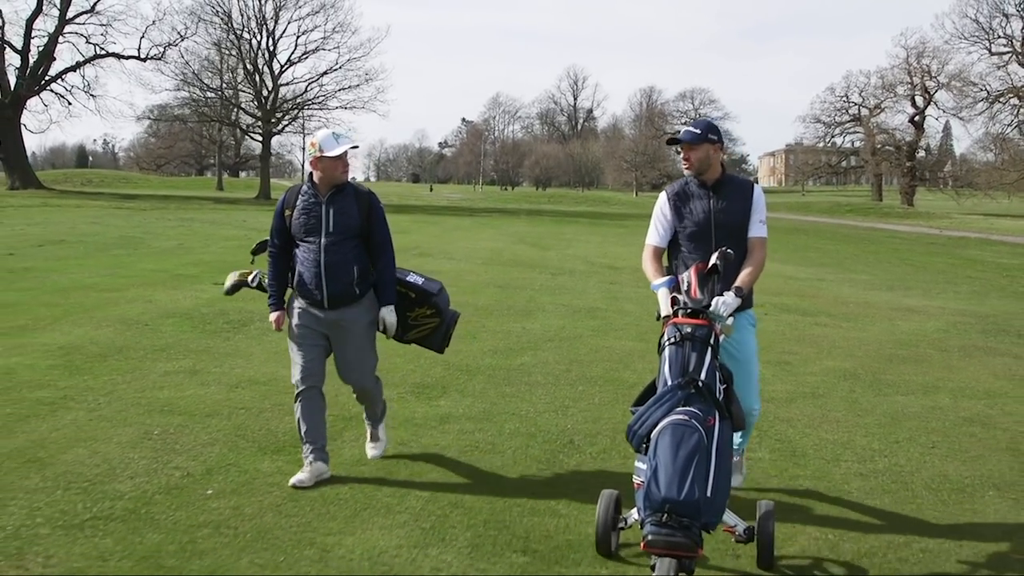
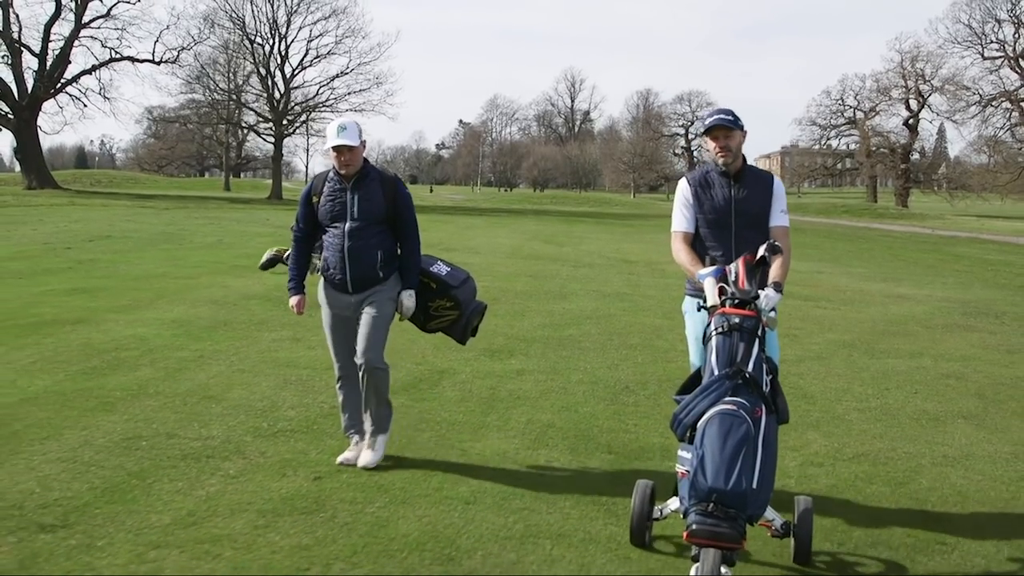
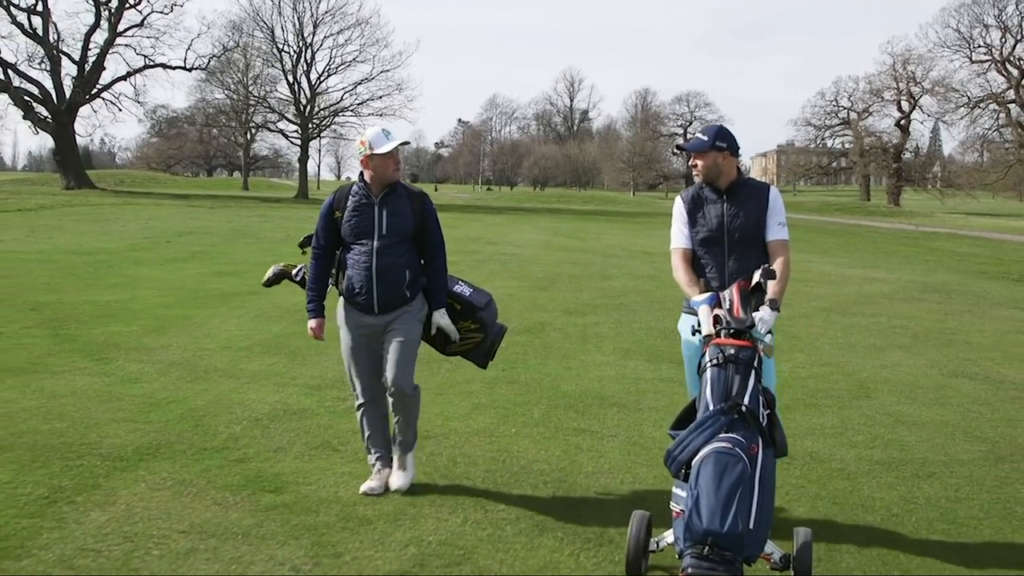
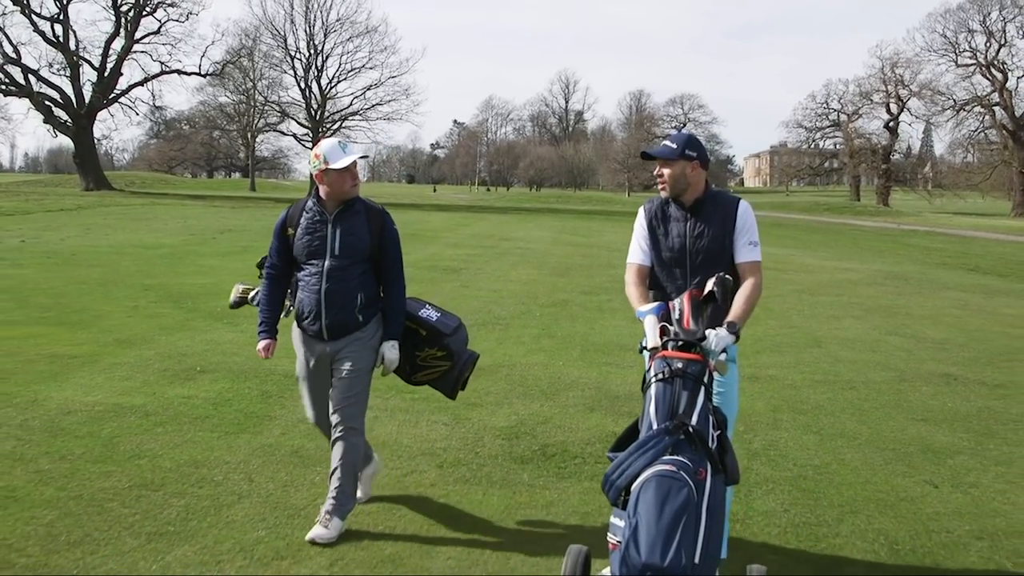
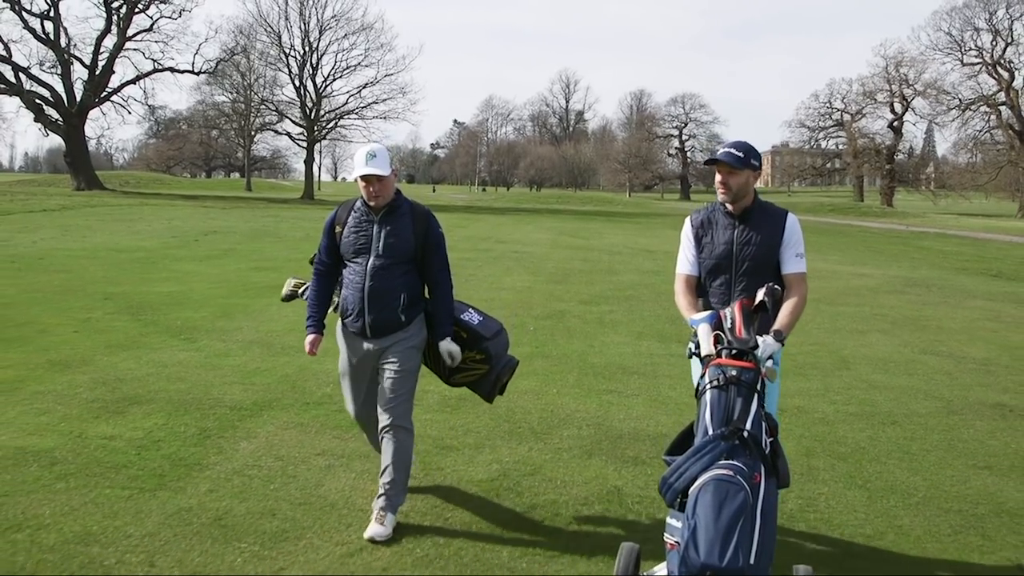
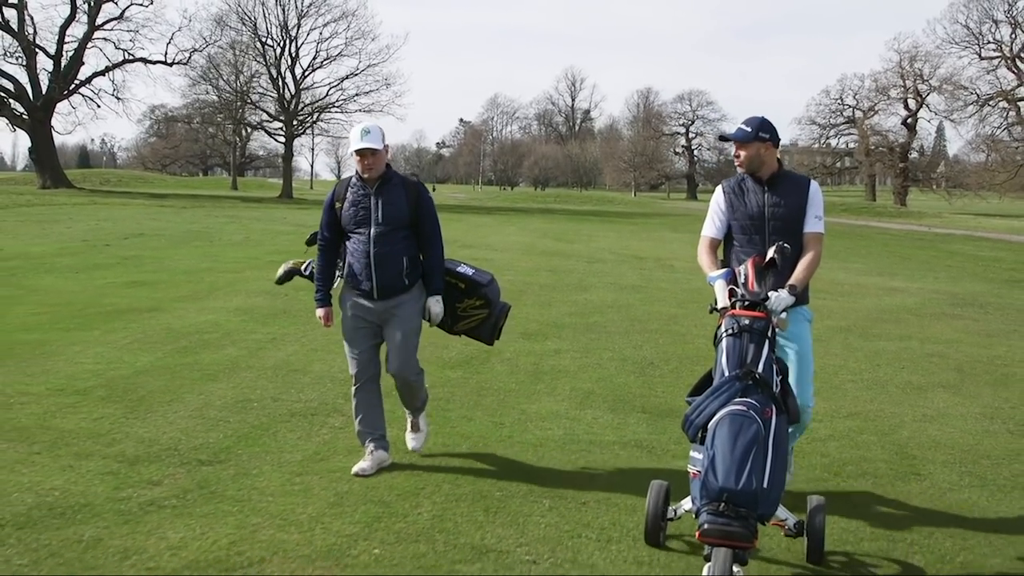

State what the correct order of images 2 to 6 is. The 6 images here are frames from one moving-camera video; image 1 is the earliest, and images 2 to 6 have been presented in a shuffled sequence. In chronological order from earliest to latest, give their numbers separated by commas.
2, 6, 3, 5, 4
